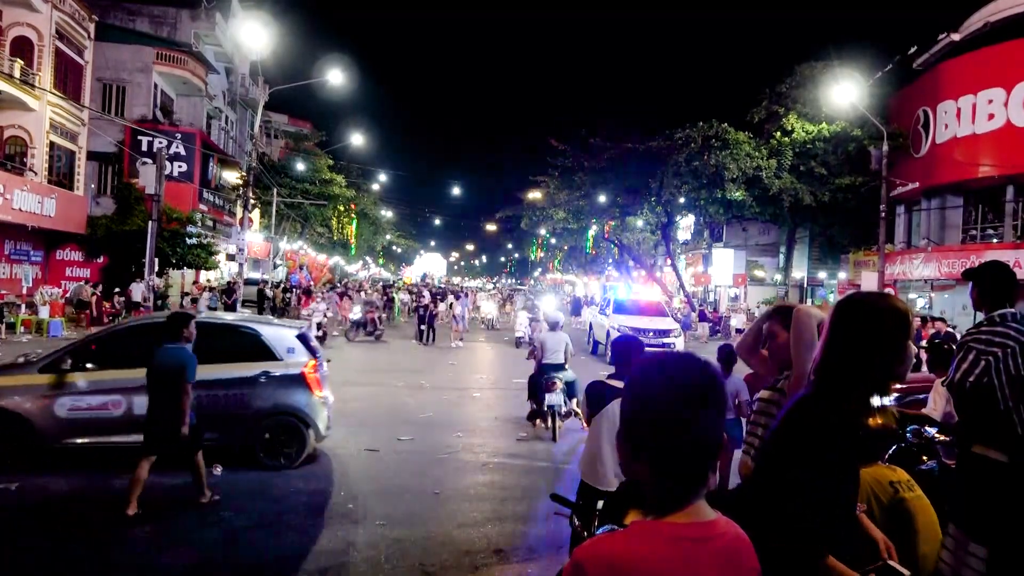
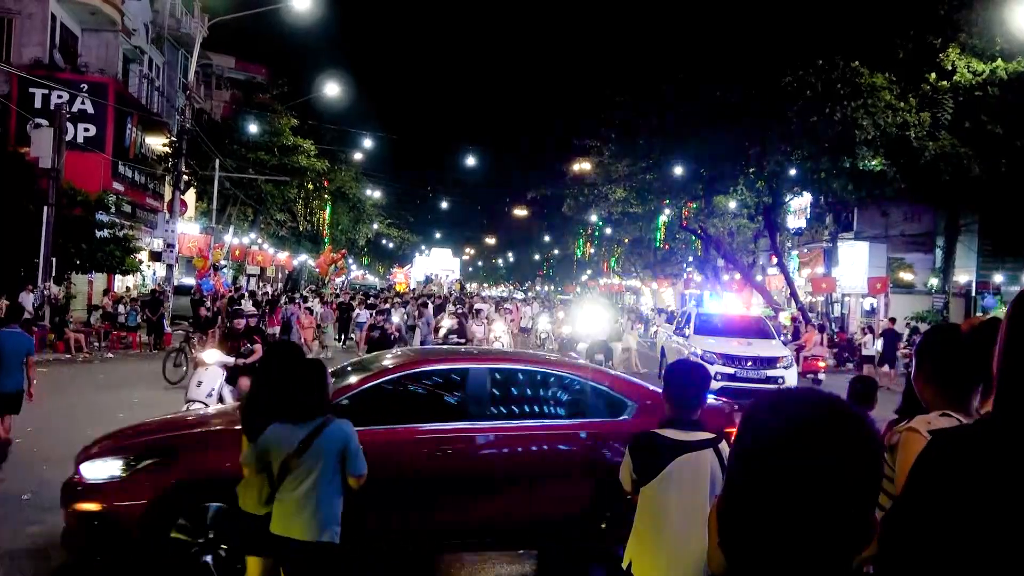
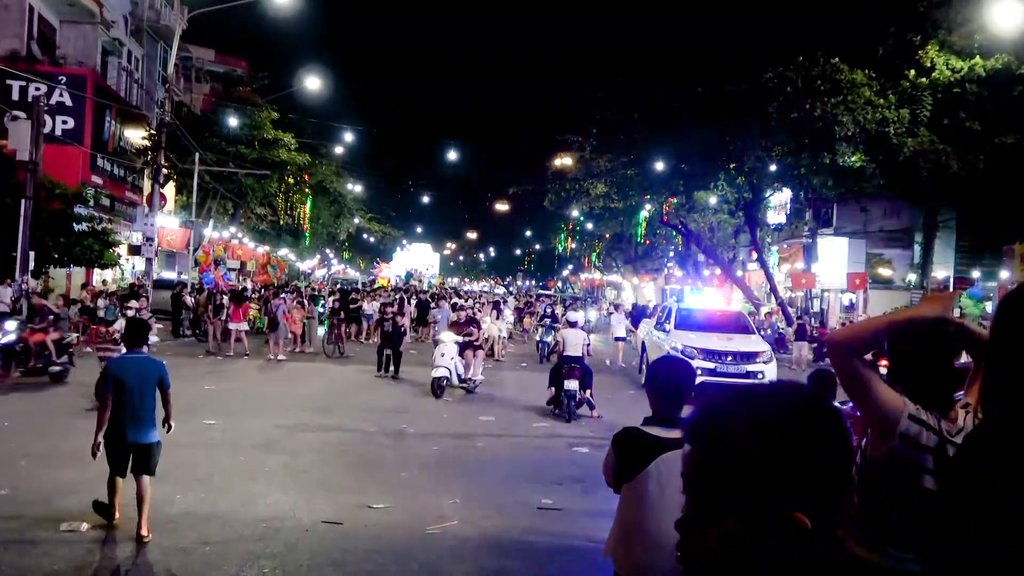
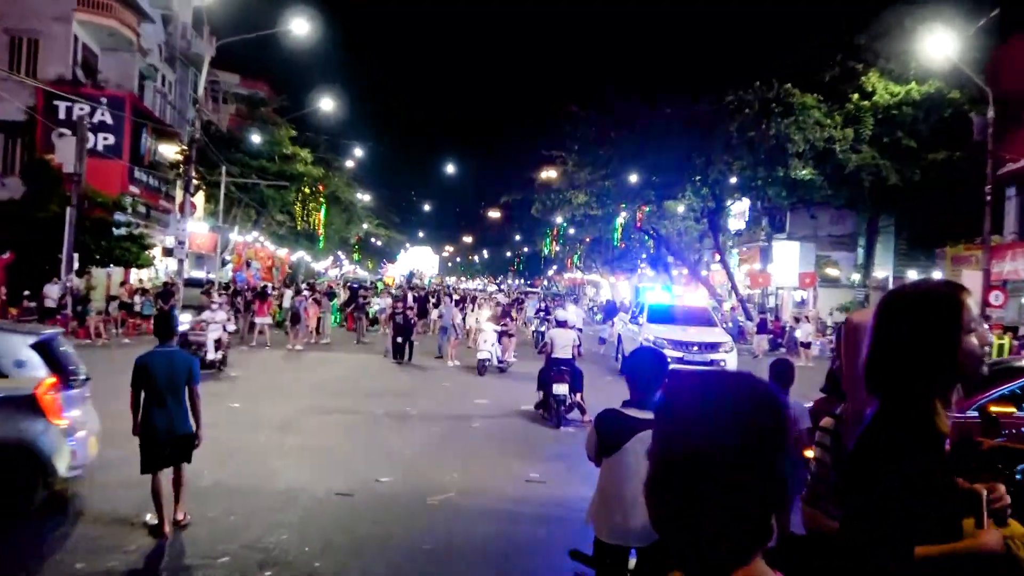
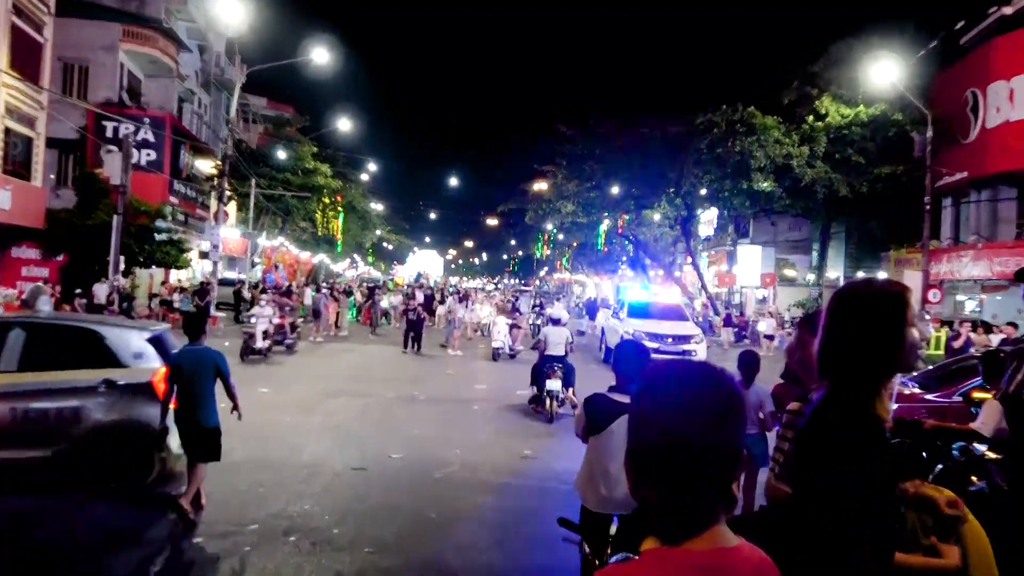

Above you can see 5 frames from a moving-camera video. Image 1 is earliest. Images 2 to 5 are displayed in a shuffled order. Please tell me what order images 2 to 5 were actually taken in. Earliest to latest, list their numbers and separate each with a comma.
5, 4, 3, 2
